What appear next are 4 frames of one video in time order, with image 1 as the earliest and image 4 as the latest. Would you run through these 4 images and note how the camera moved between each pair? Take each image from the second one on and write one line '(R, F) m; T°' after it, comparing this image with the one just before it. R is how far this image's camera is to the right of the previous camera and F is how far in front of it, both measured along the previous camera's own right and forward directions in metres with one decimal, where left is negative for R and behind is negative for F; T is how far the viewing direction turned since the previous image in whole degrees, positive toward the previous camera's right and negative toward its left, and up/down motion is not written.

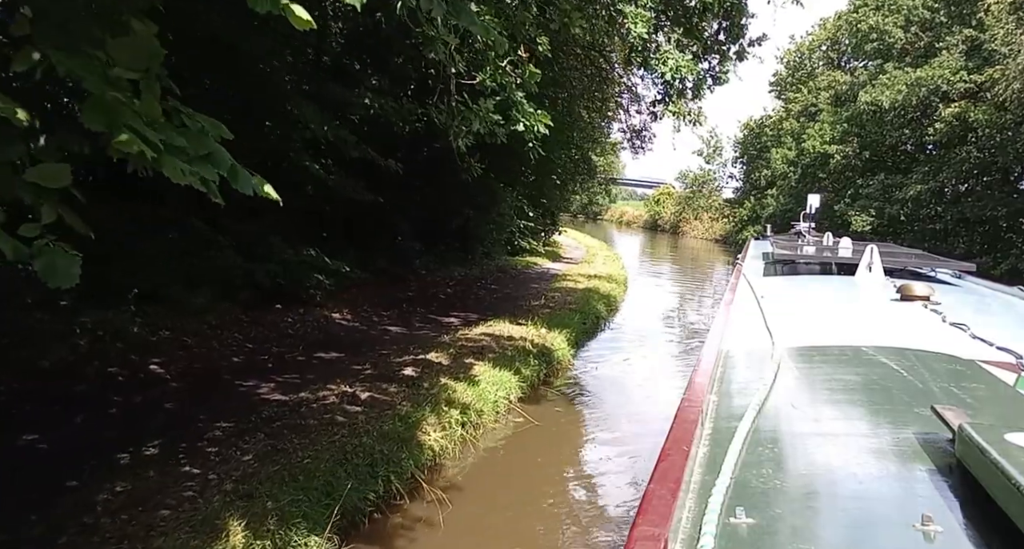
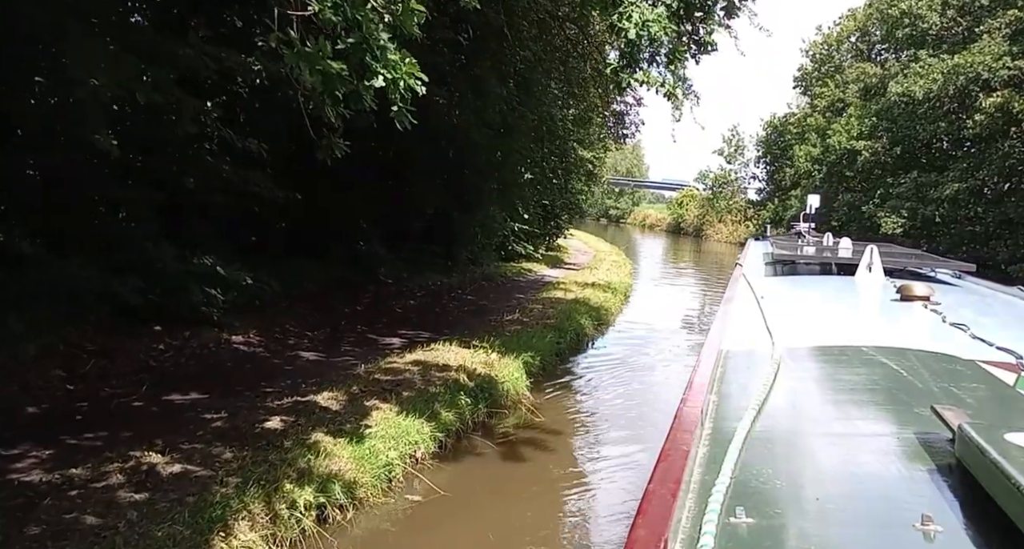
(+0.8, +1.7) m; -2°
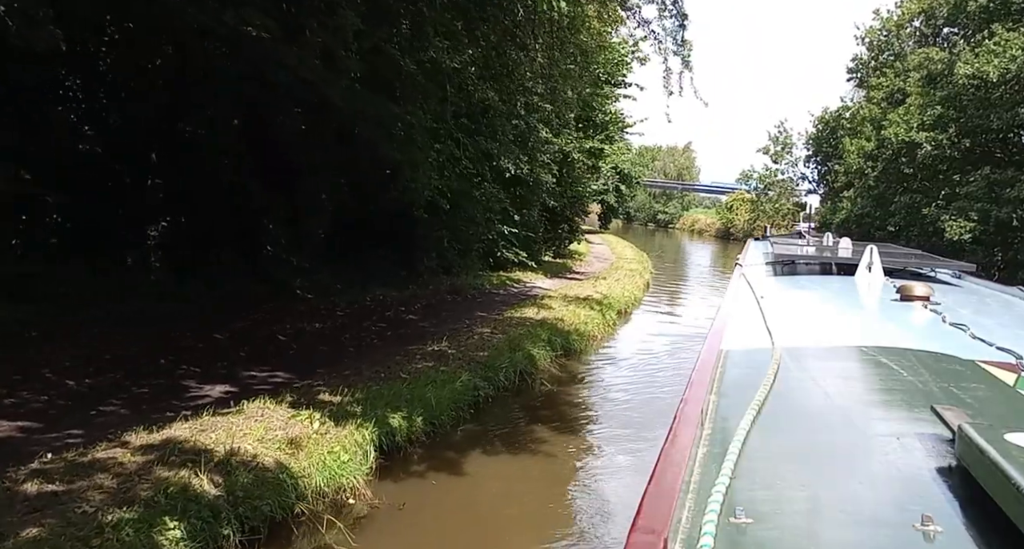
(+1.4, +2.9) m; -4°
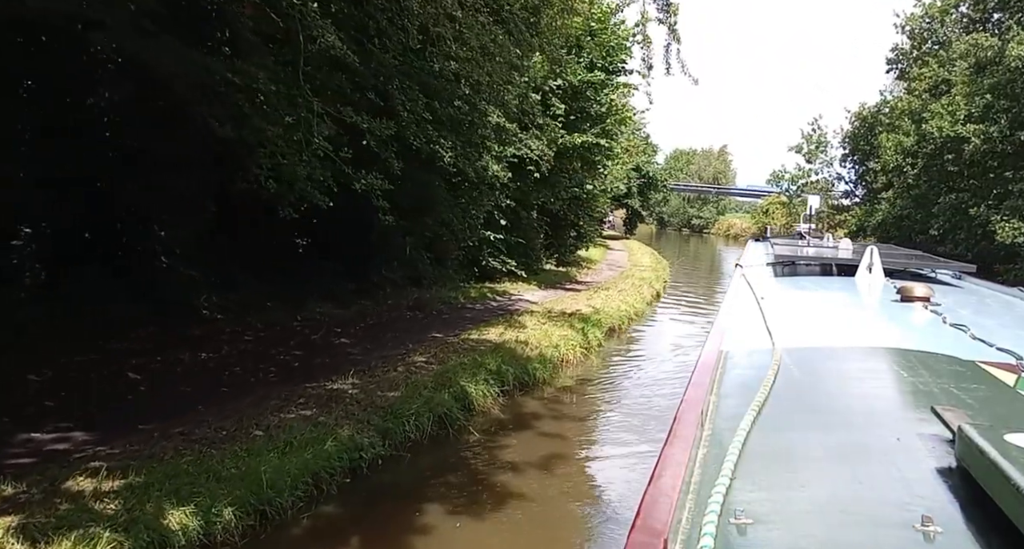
(+1.0, +2.0) m; -3°
